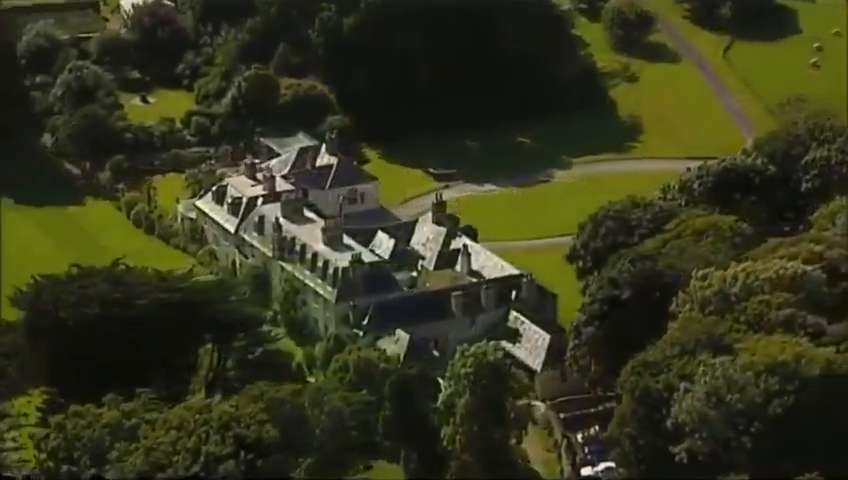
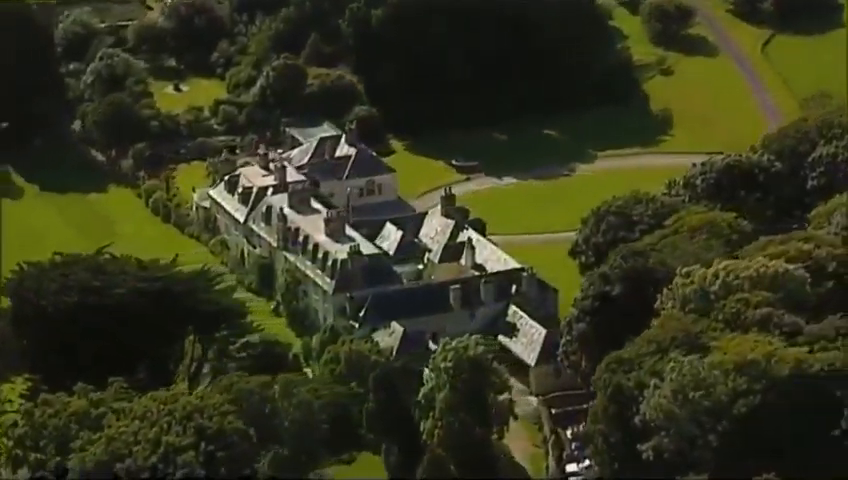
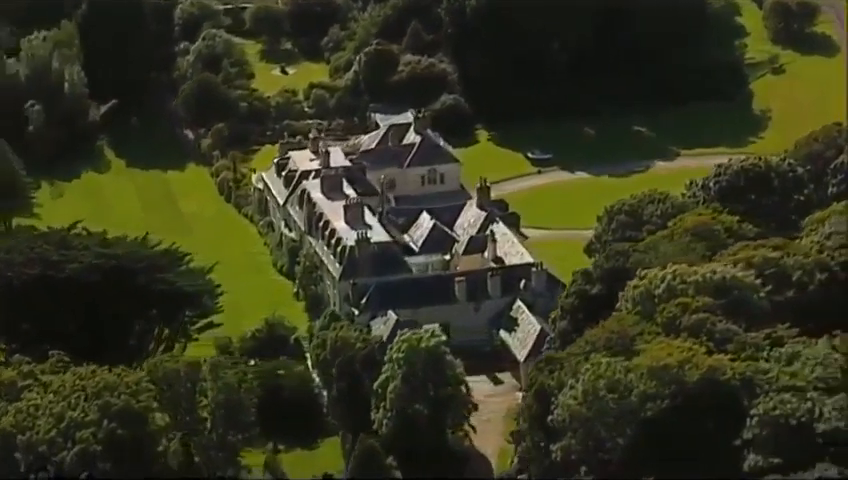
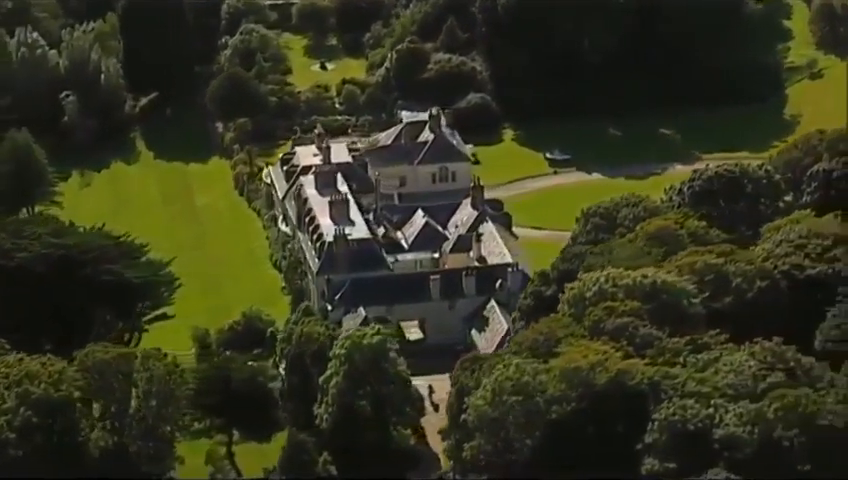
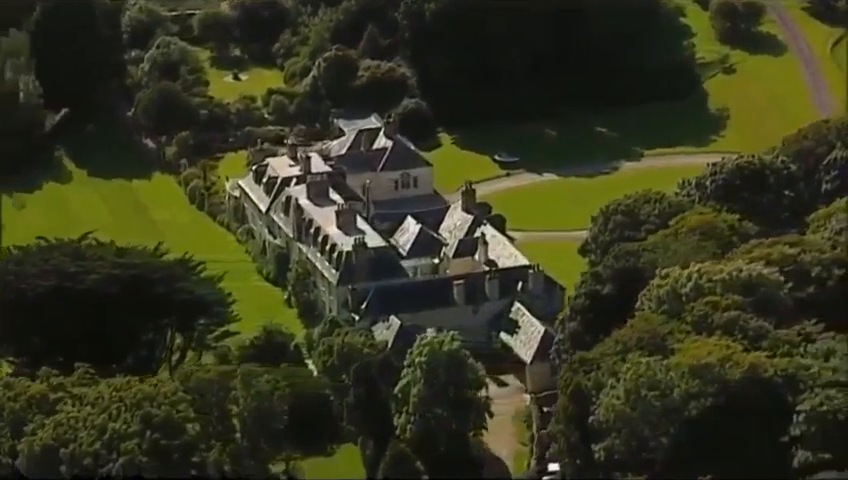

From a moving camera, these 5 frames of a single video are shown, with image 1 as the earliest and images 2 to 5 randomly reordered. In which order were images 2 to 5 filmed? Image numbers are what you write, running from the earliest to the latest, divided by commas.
2, 5, 3, 4
